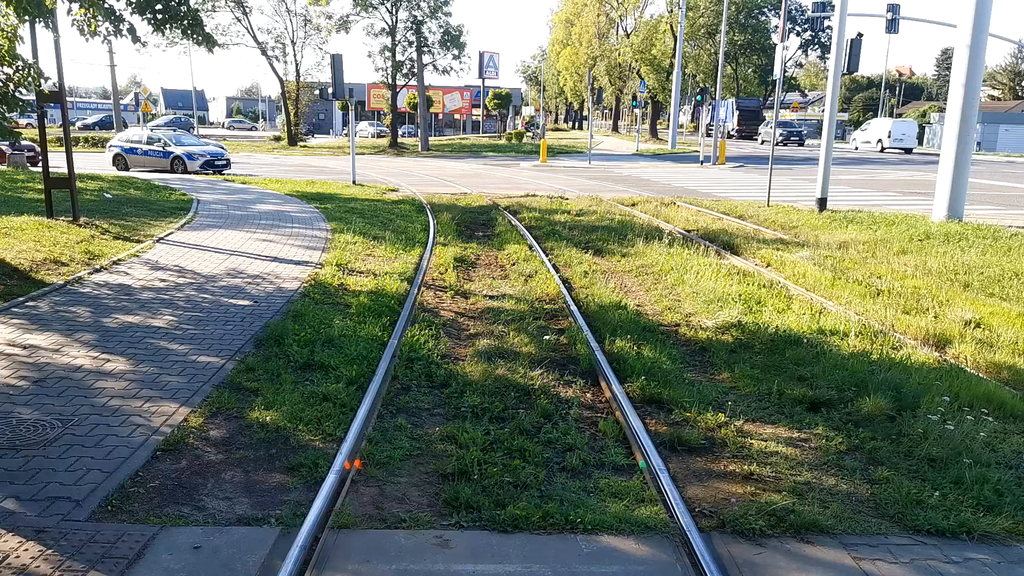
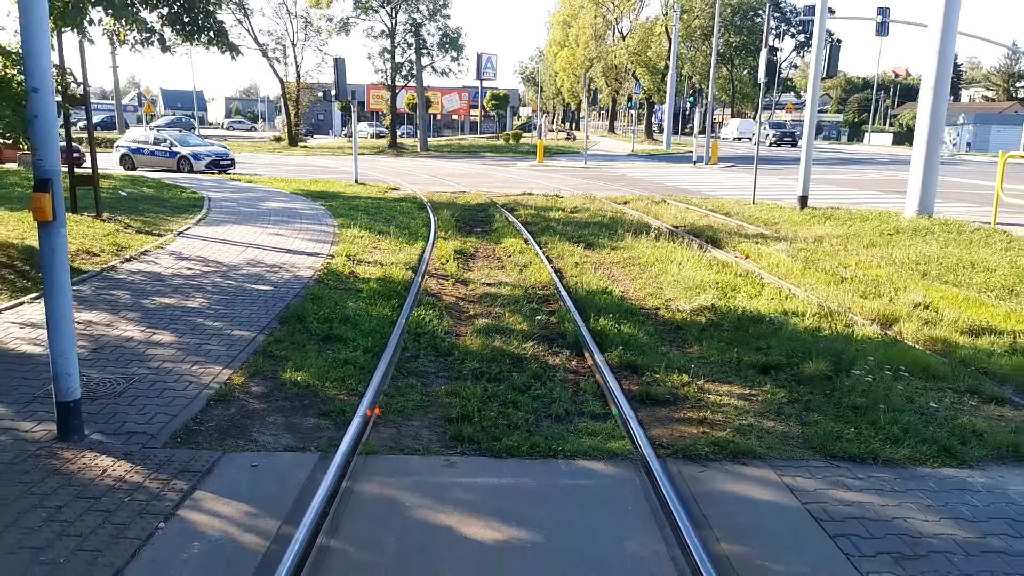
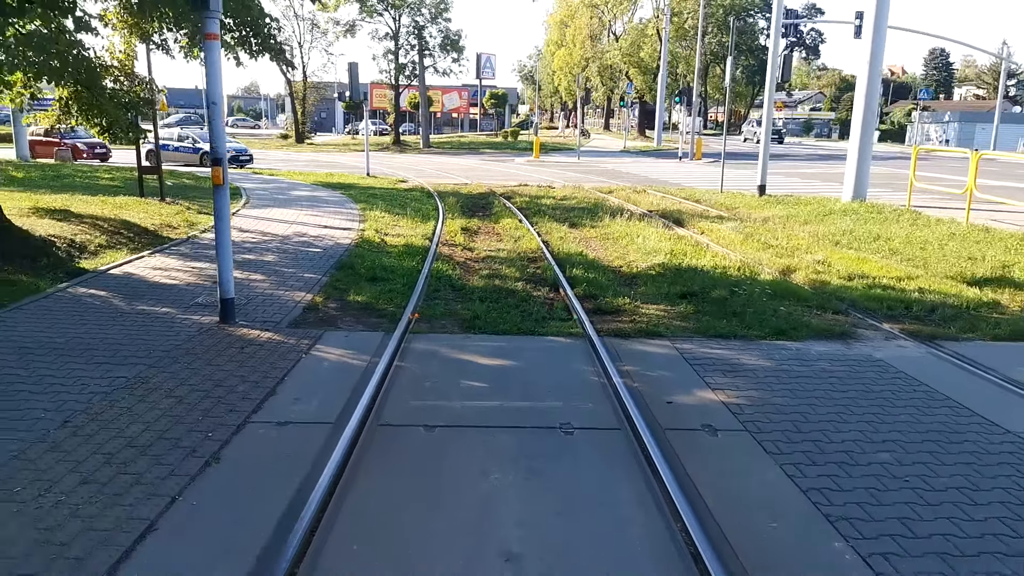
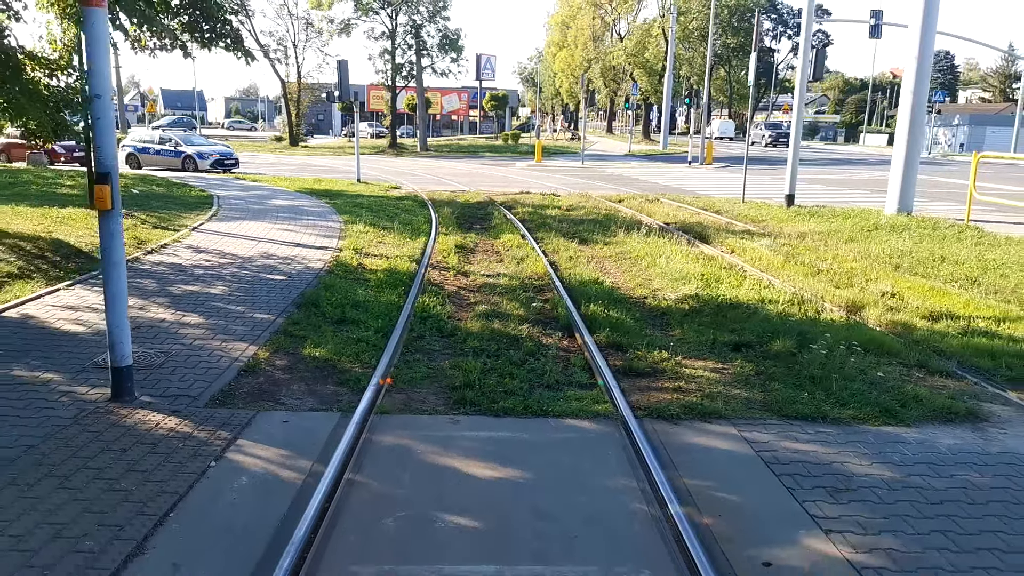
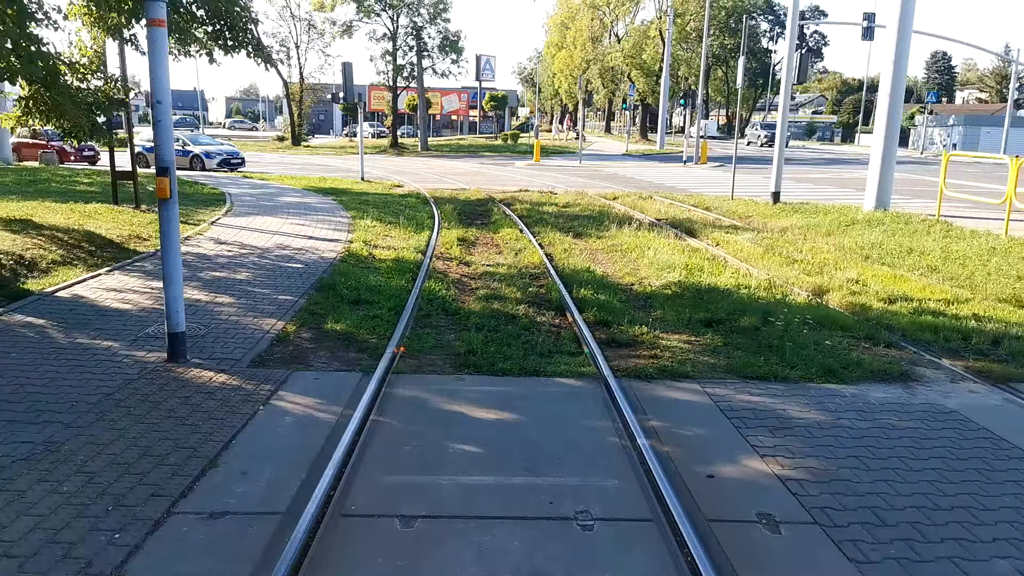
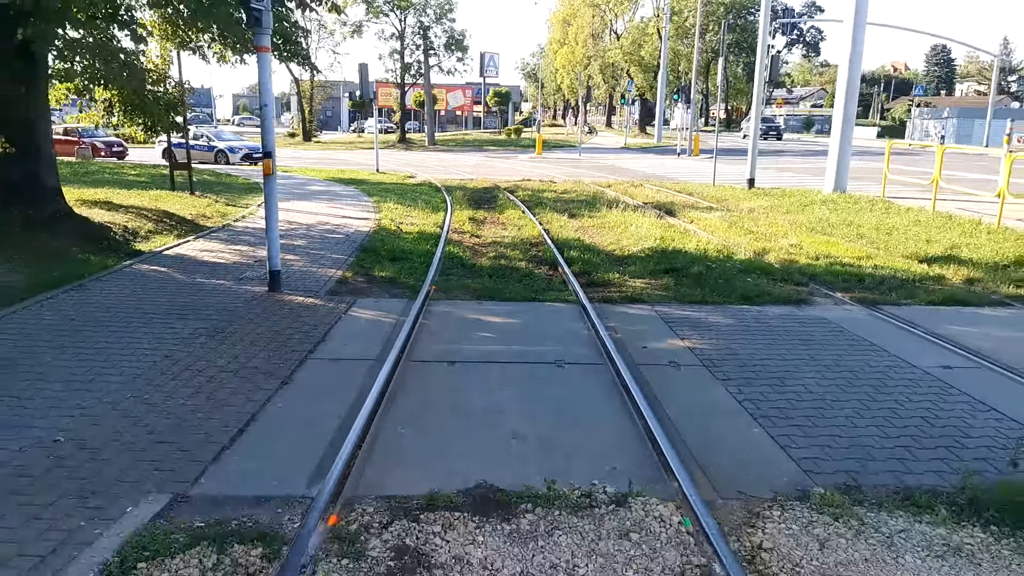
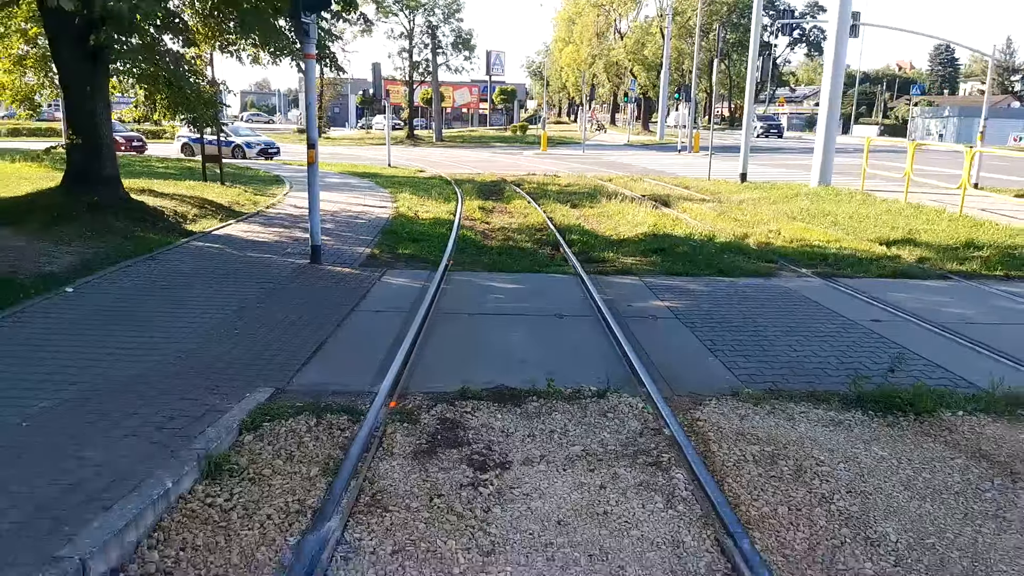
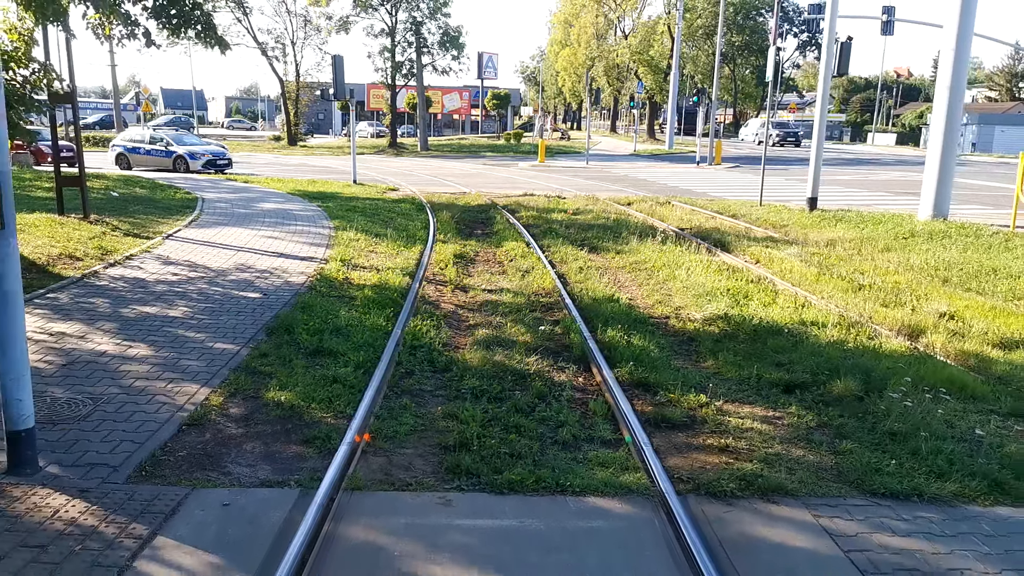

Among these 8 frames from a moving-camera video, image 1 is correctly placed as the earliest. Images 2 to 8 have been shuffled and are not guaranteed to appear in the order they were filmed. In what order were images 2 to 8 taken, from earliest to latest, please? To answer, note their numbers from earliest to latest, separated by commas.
8, 2, 4, 5, 3, 6, 7
